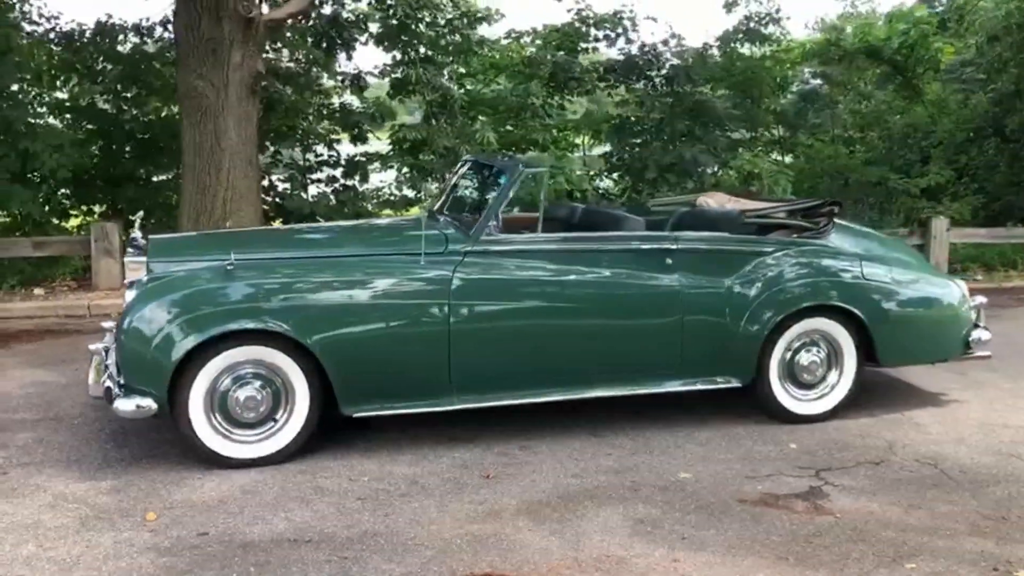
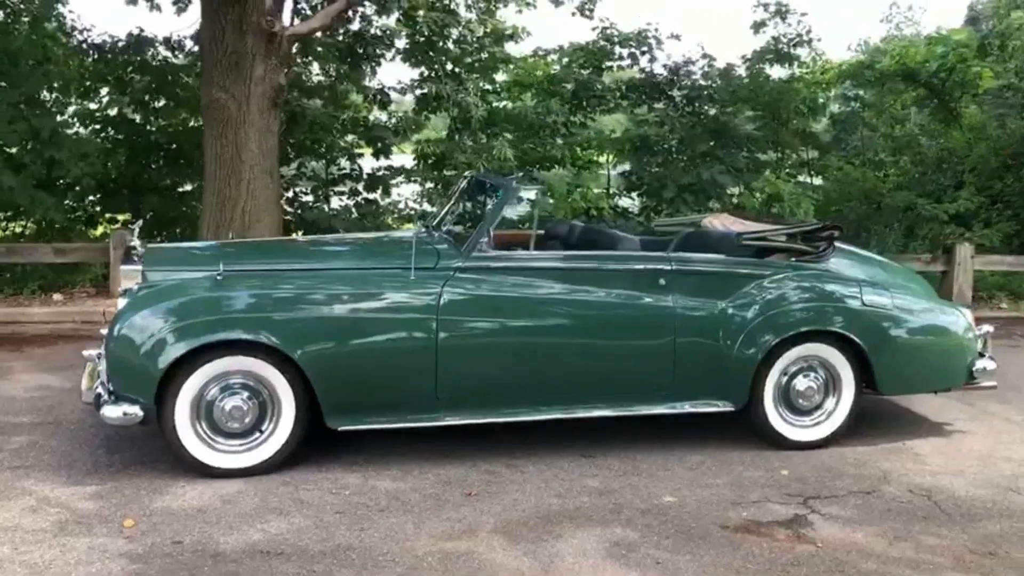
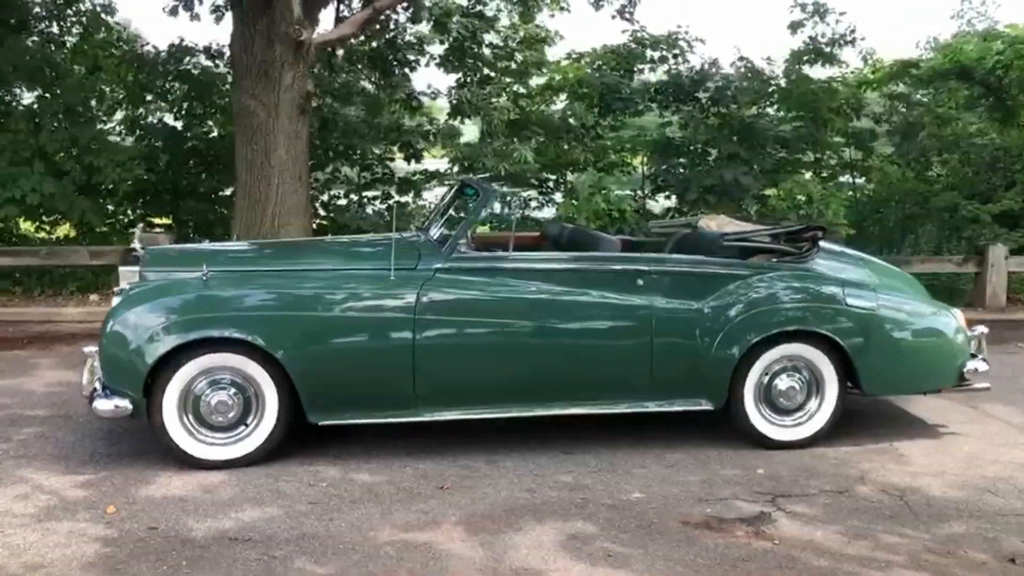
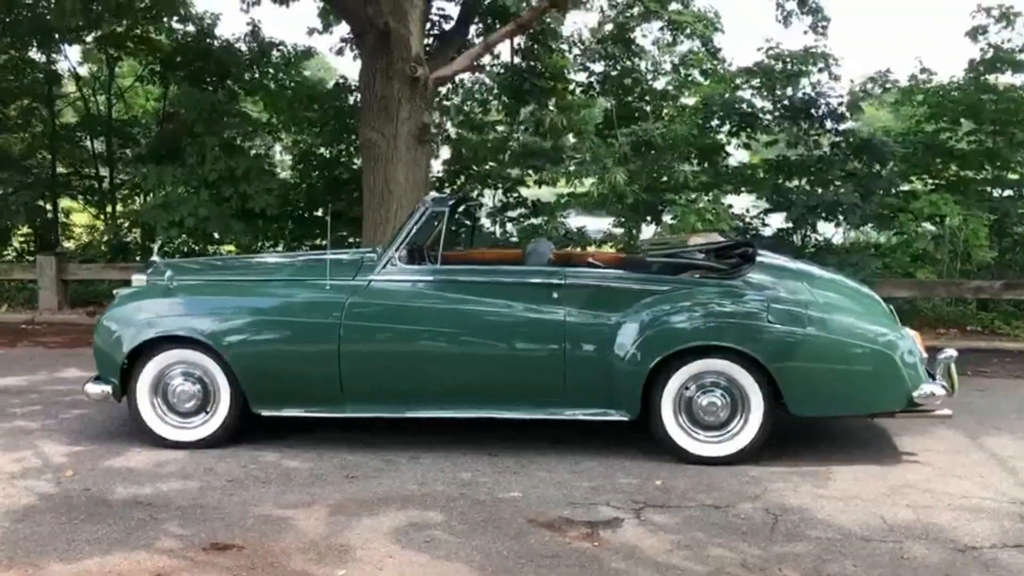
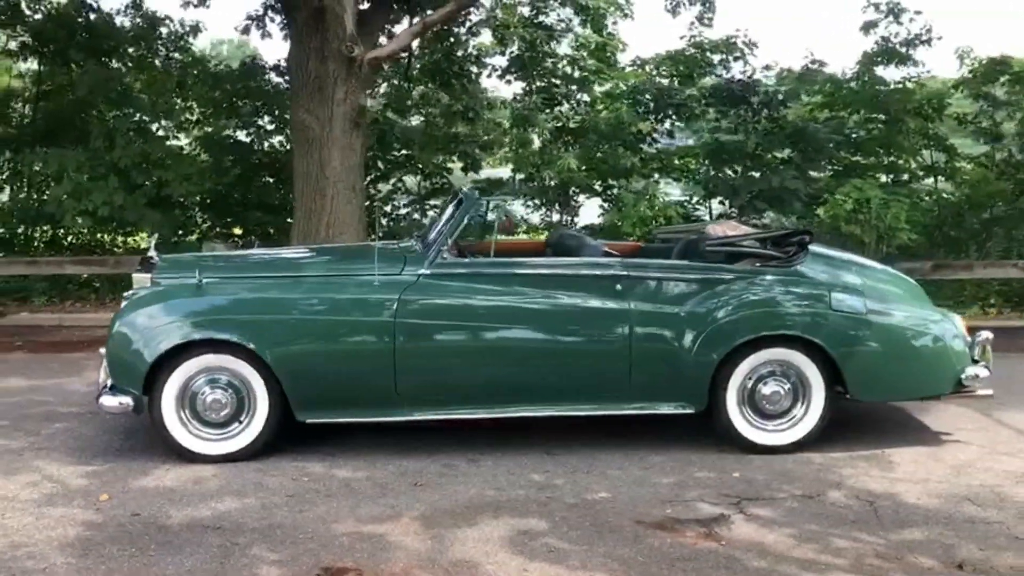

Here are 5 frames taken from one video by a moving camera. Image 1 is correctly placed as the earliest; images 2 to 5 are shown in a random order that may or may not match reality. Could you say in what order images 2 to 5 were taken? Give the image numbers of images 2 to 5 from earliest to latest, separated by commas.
2, 3, 5, 4
